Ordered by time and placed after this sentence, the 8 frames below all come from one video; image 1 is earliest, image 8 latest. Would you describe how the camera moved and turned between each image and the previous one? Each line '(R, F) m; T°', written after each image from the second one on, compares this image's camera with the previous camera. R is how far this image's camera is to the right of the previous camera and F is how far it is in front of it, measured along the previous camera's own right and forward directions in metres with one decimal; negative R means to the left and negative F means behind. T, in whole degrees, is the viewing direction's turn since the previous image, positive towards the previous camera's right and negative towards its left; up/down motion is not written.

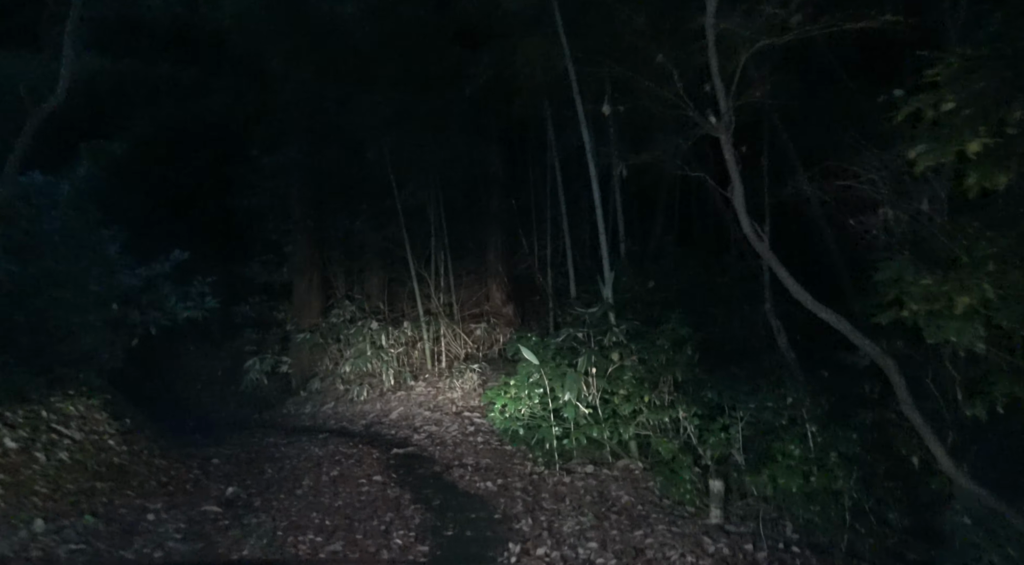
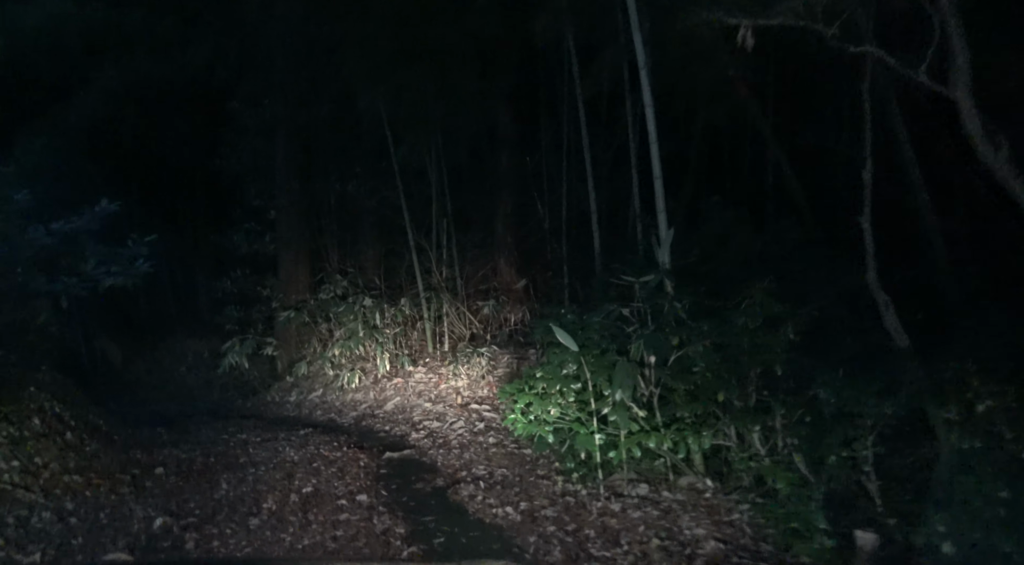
(-0.2, +1.7) m; 0°
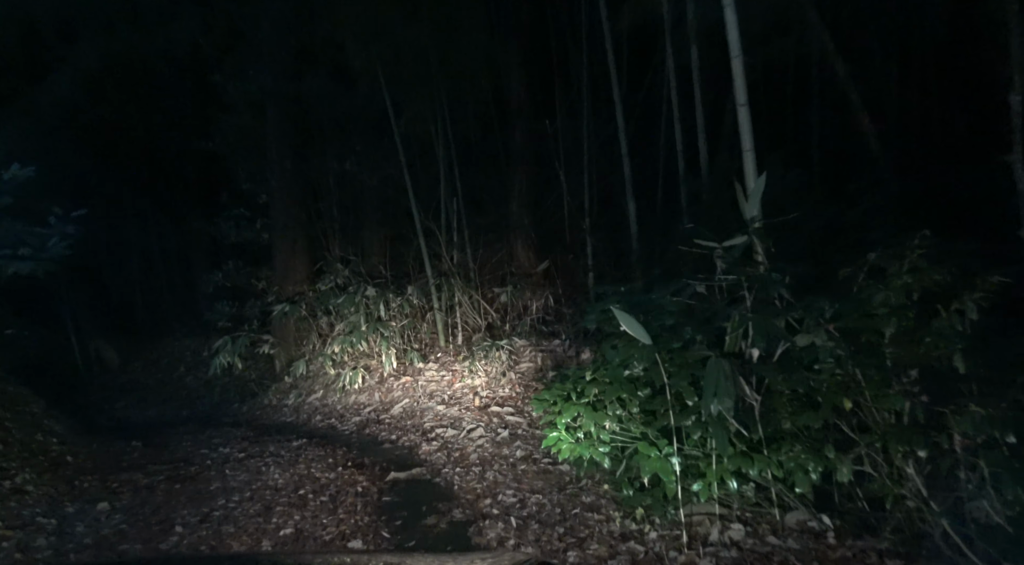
(-0.2, +1.4) m; -1°
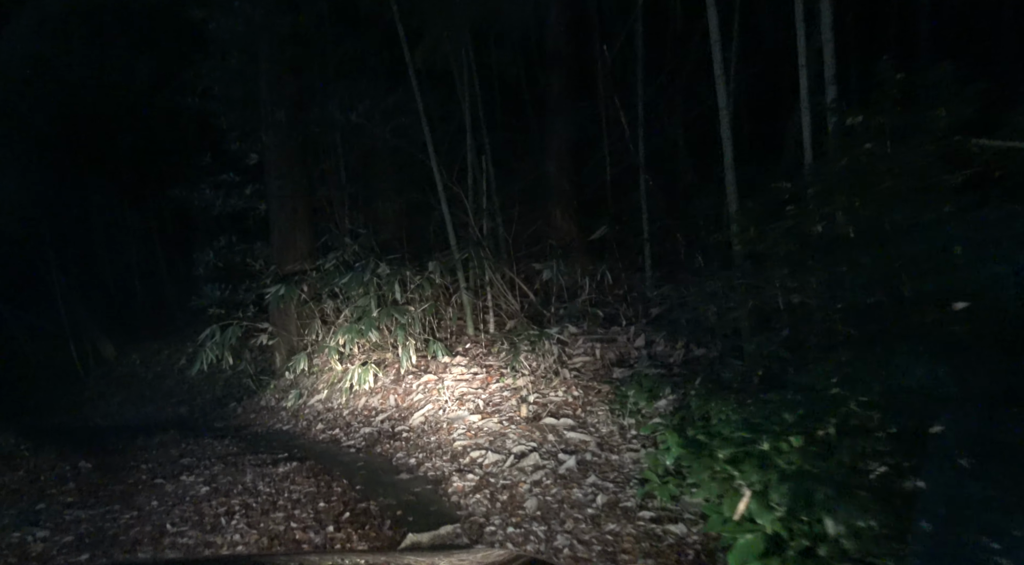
(-0.3, +2.1) m; -2°
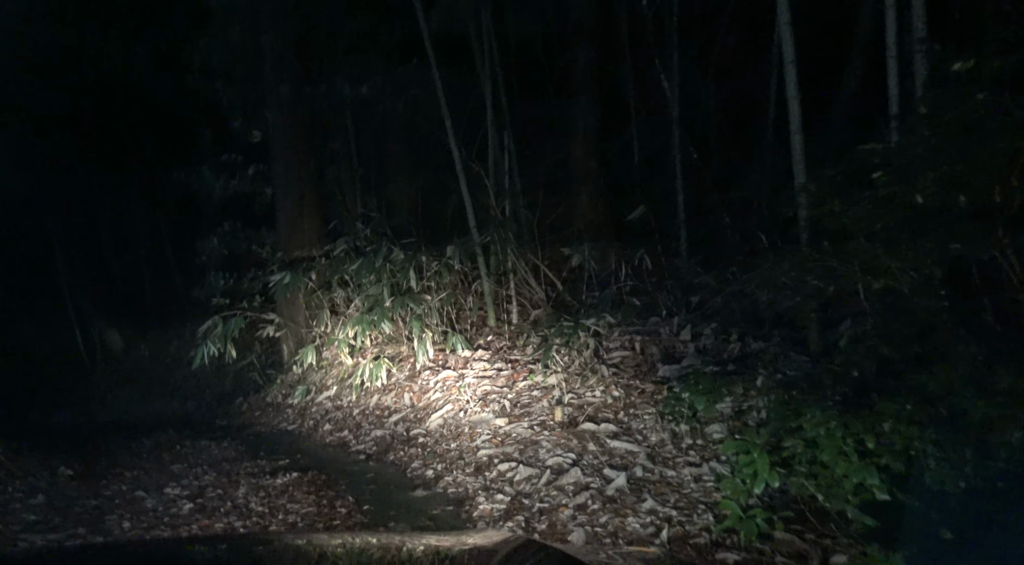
(-0.1, +0.8) m; -1°
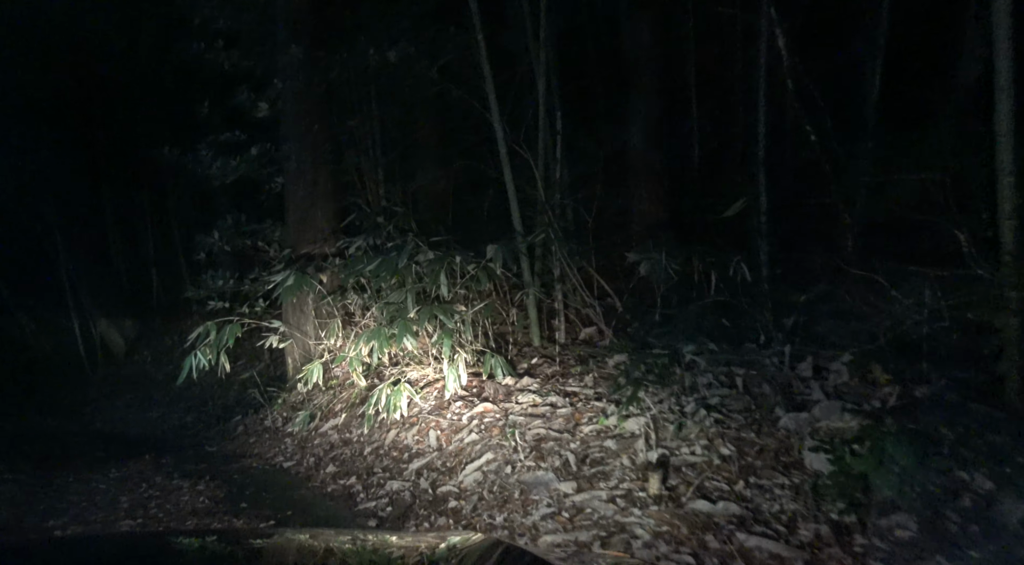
(-0.3, +1.6) m; -2°
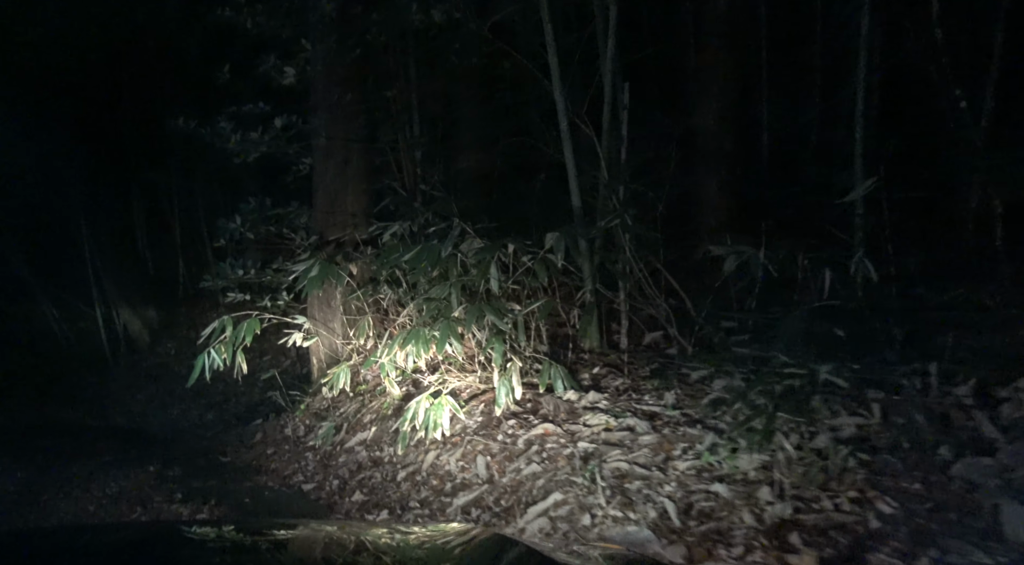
(-0.3, +1.0) m; -2°
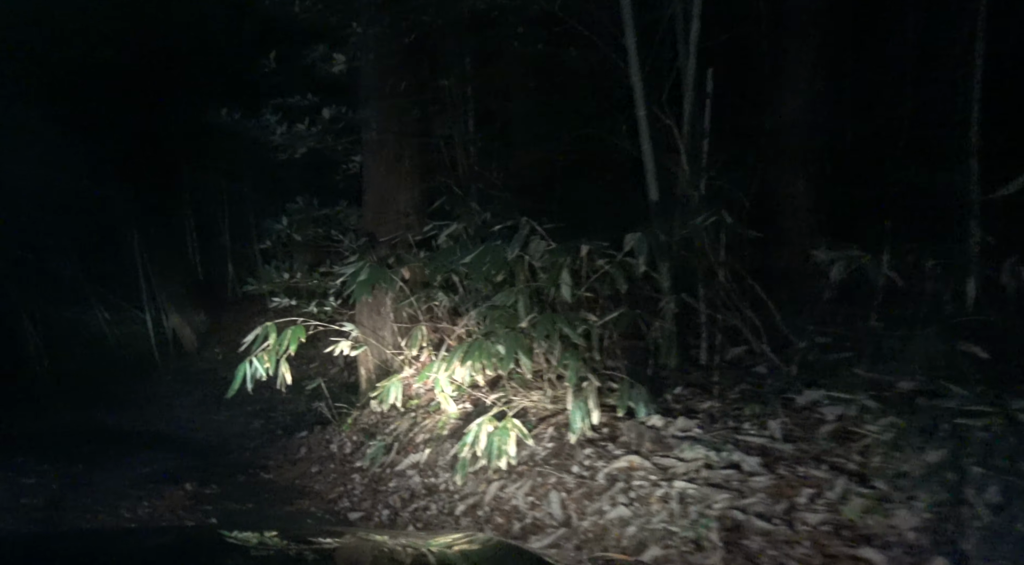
(-0.2, +0.7) m; -4°
